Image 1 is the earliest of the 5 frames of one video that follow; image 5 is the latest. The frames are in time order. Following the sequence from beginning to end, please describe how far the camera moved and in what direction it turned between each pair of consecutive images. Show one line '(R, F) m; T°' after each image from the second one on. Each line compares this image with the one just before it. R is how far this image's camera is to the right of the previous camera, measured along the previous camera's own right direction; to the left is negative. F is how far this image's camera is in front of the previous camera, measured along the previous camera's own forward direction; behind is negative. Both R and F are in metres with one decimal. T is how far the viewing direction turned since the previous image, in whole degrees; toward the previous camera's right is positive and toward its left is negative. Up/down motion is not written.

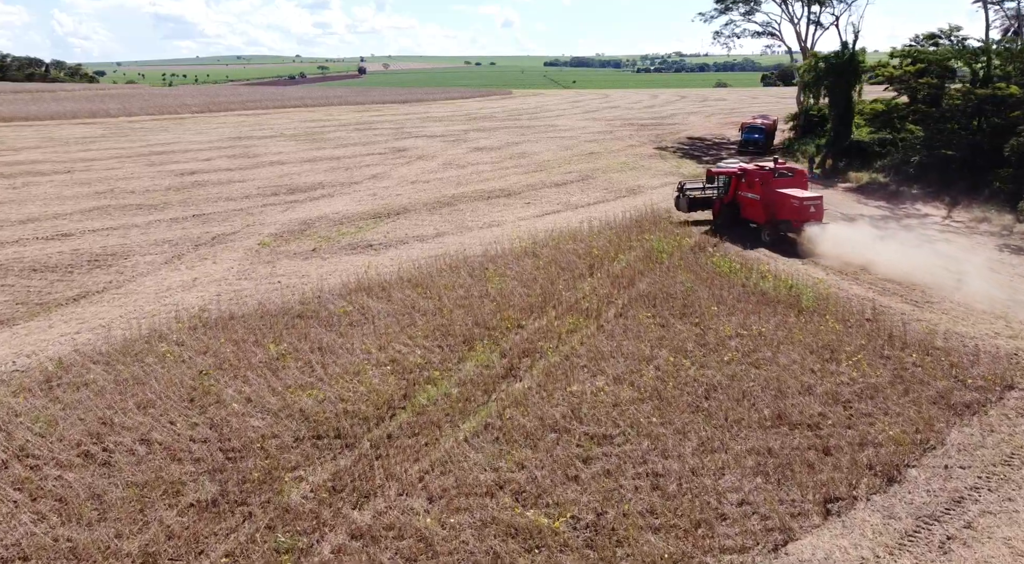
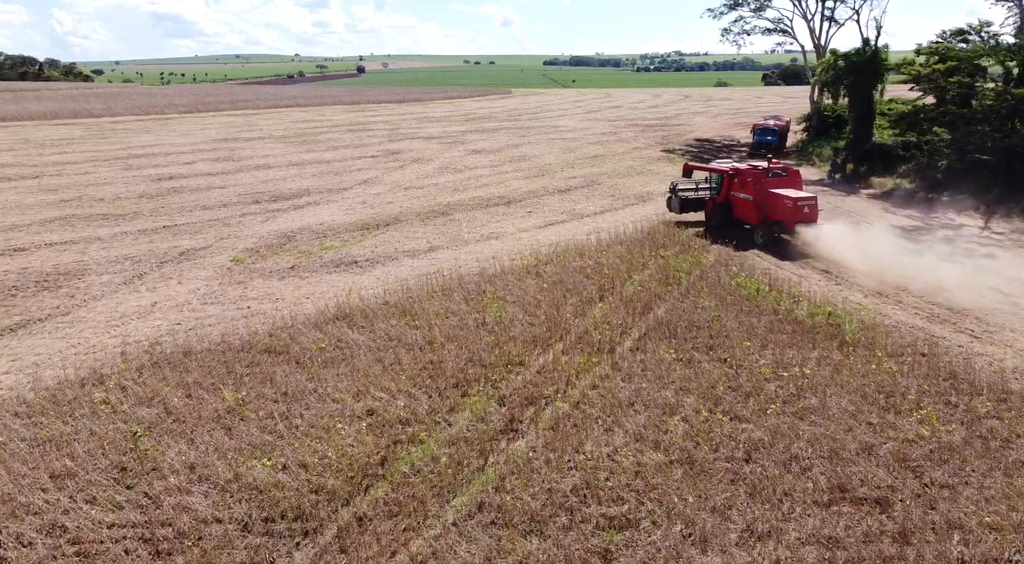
(0.0, +1.6) m; 0°
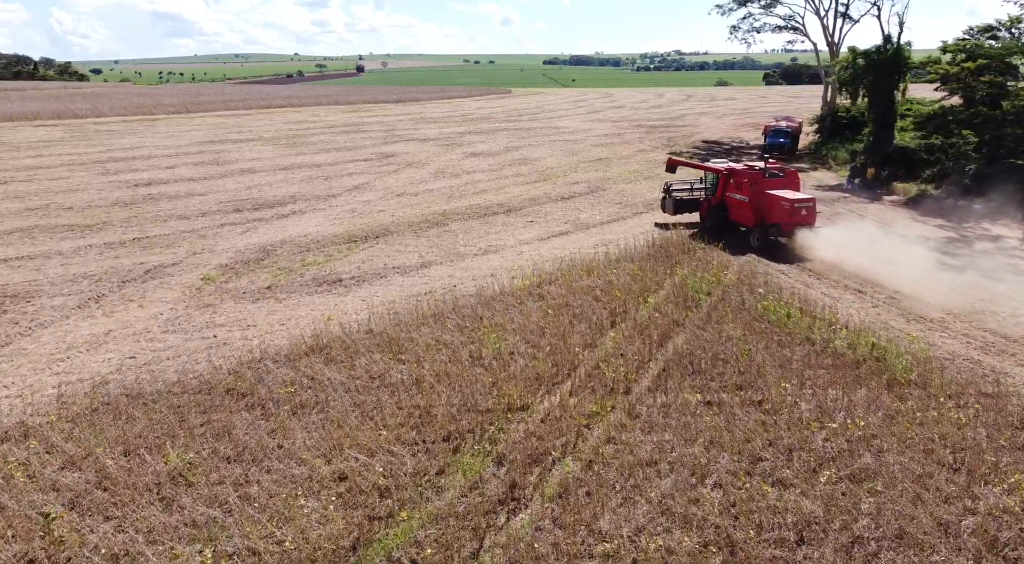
(0.0, +1.4) m; 0°
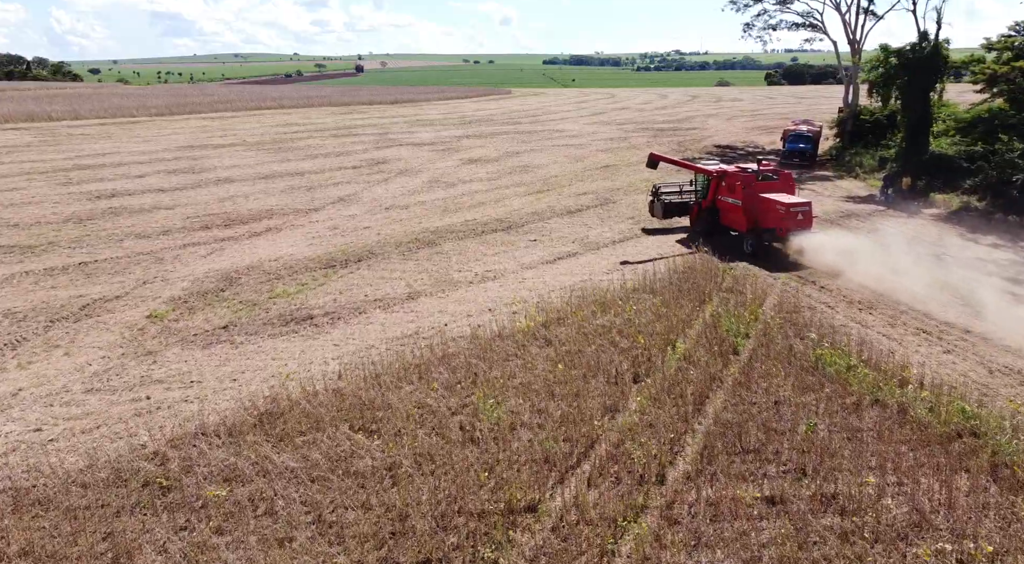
(0.0, +2.0) m; 0°
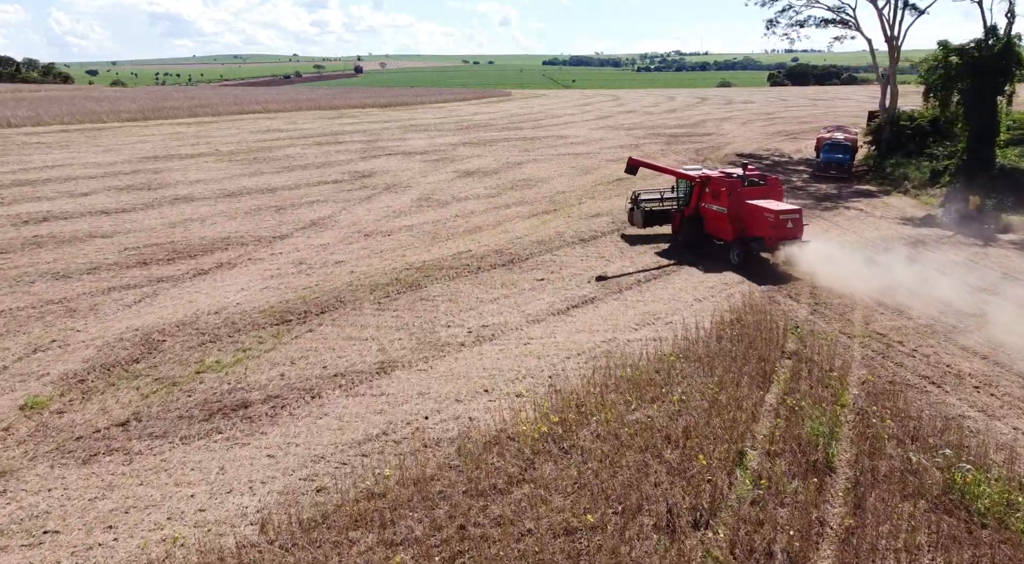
(0.0, +2.9) m; 0°
